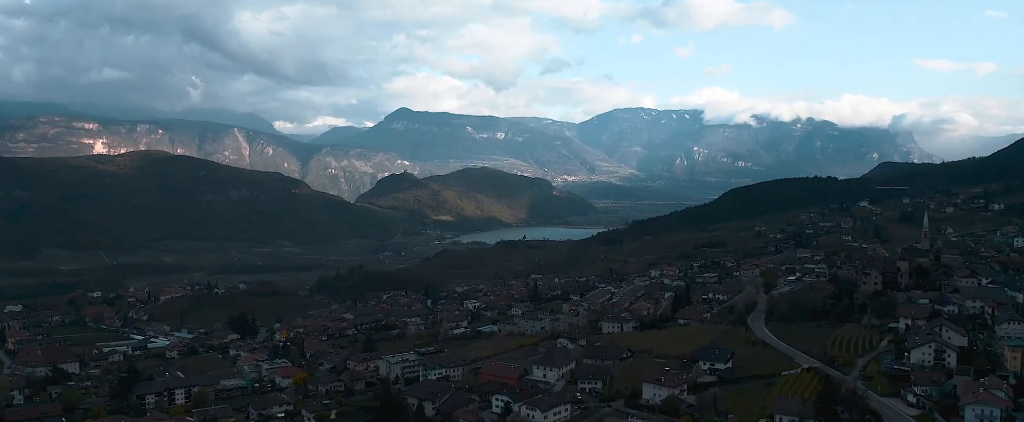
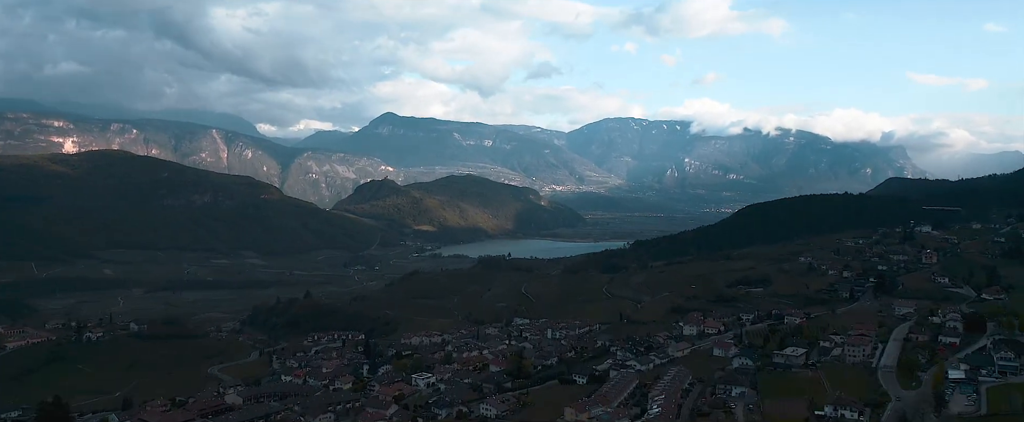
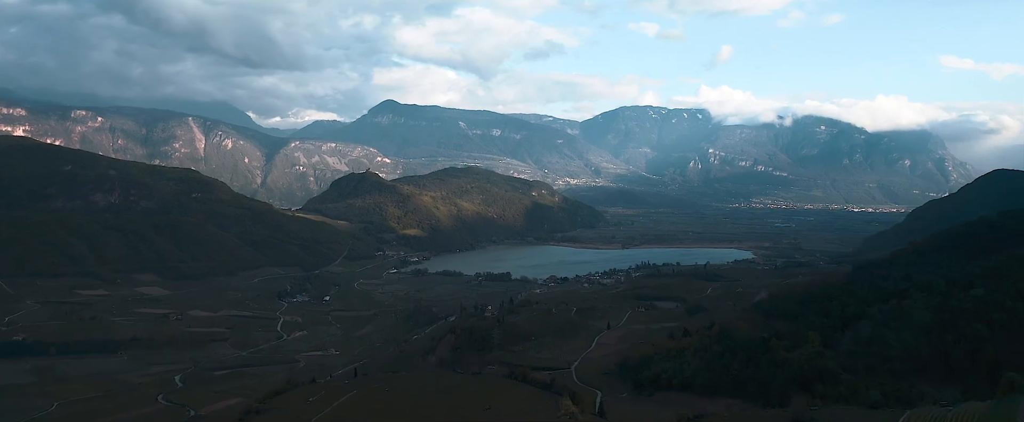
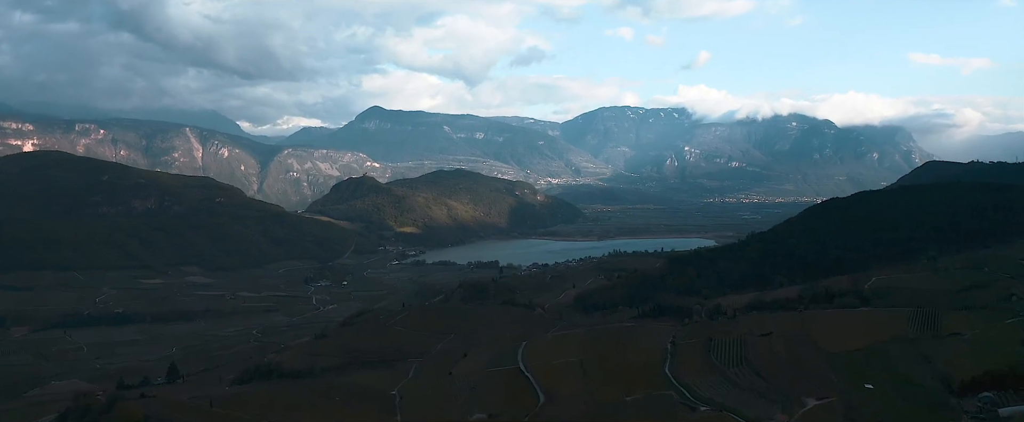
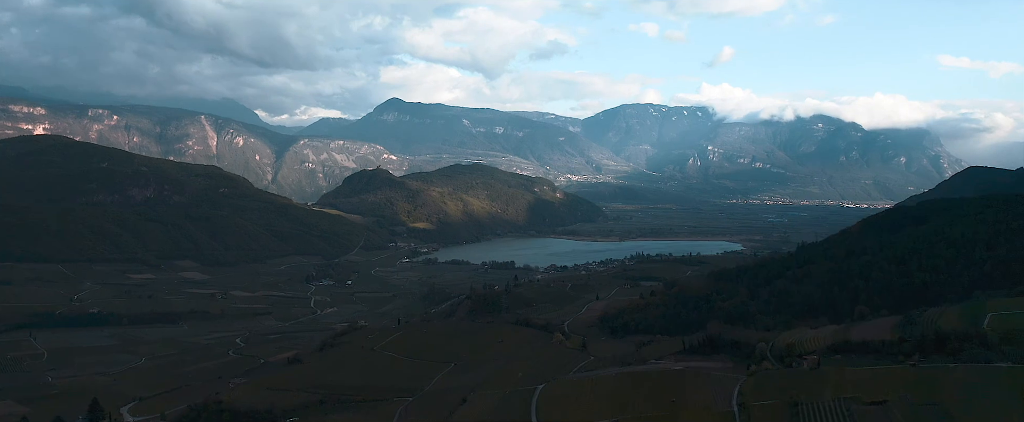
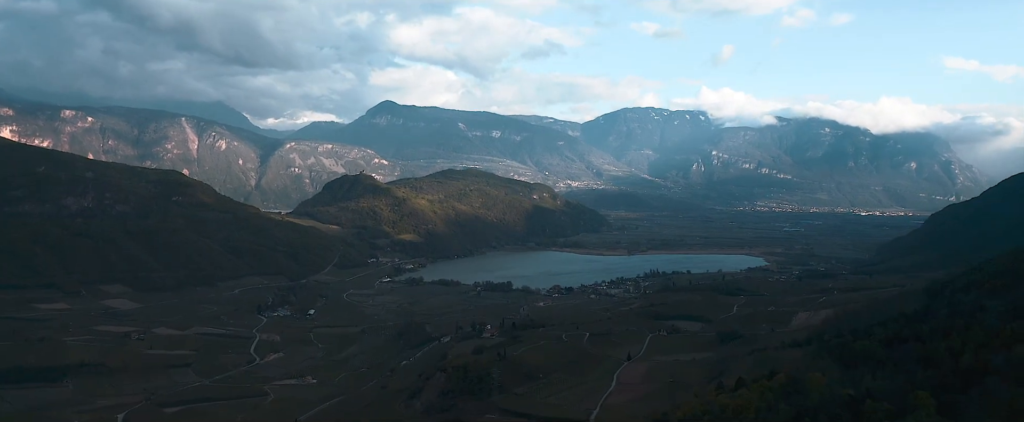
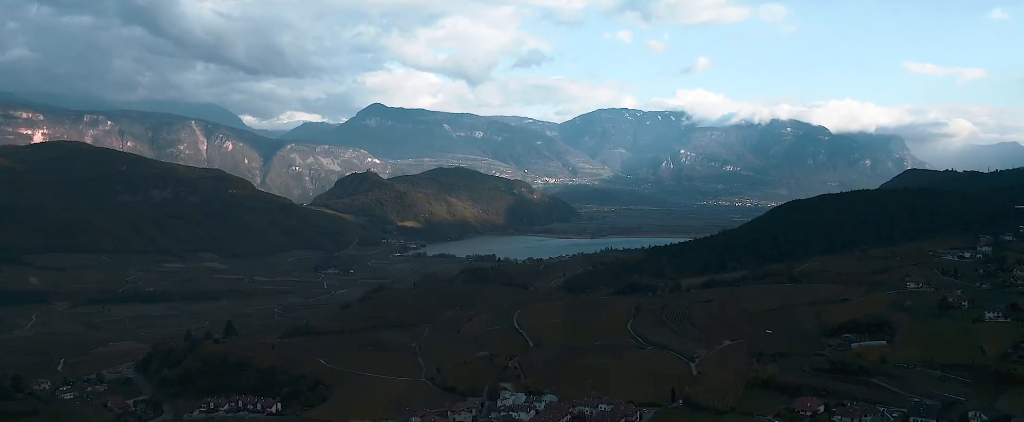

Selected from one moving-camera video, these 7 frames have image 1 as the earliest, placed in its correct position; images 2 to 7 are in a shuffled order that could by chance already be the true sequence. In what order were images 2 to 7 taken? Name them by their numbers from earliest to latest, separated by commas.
2, 7, 4, 5, 3, 6
